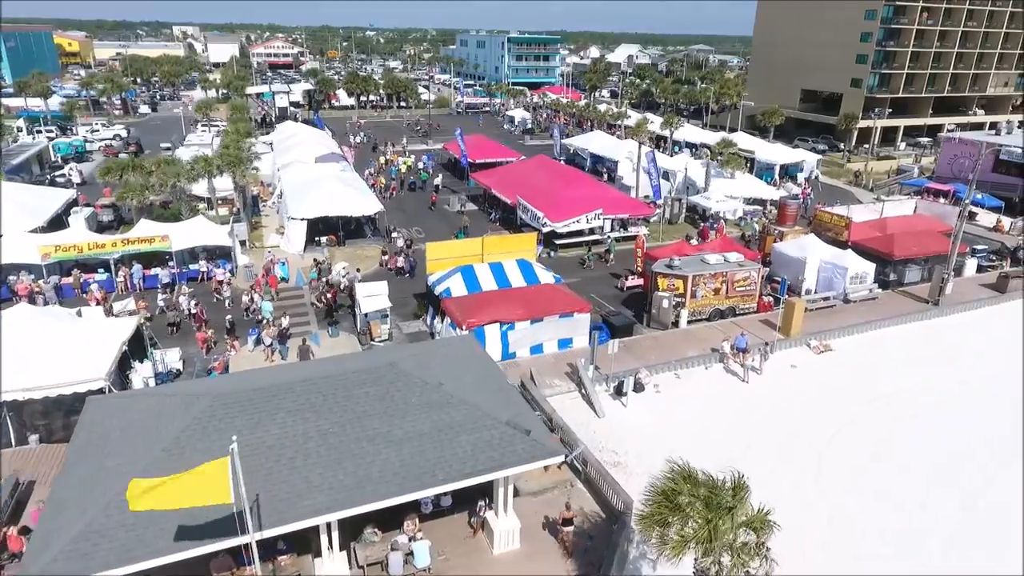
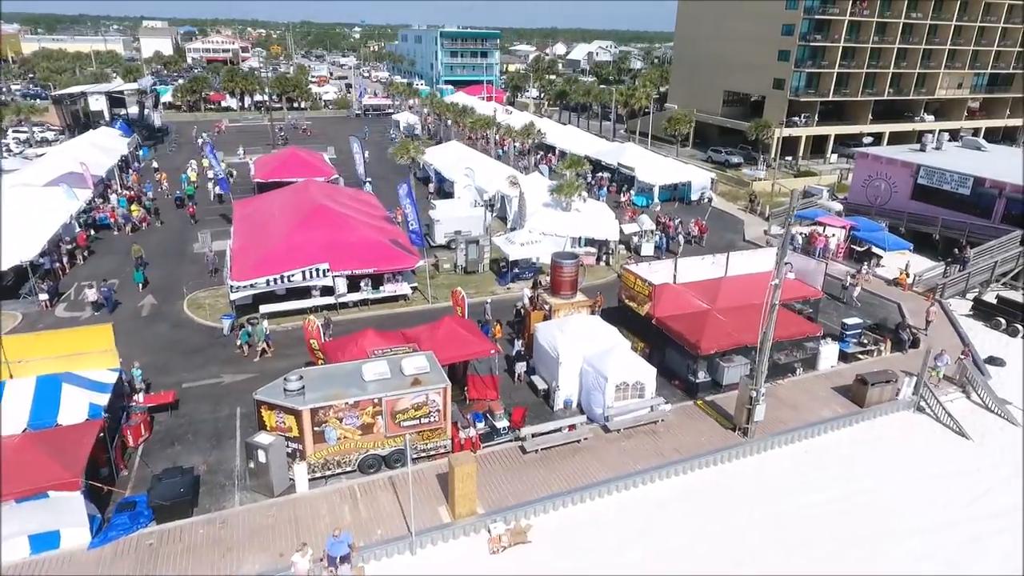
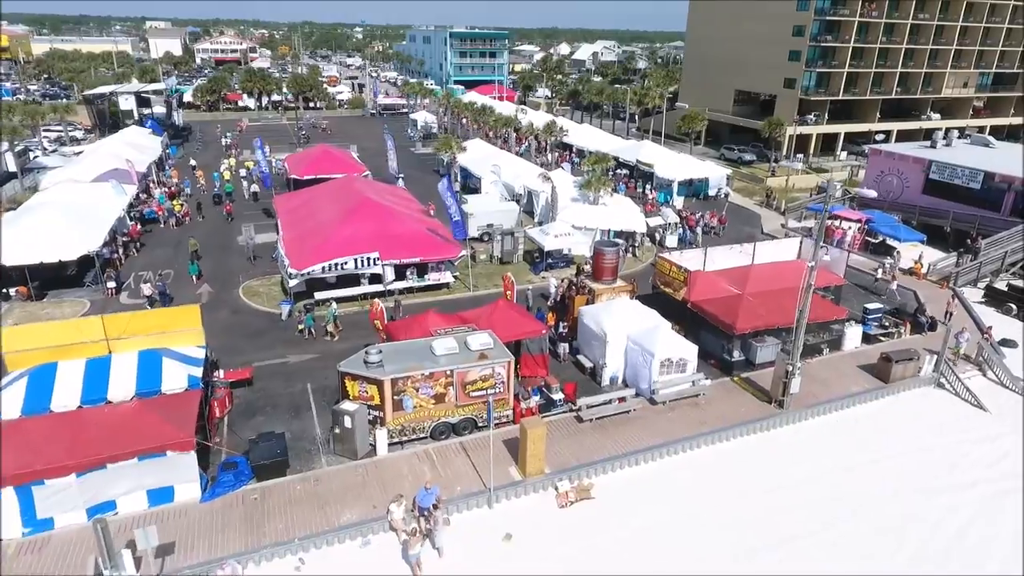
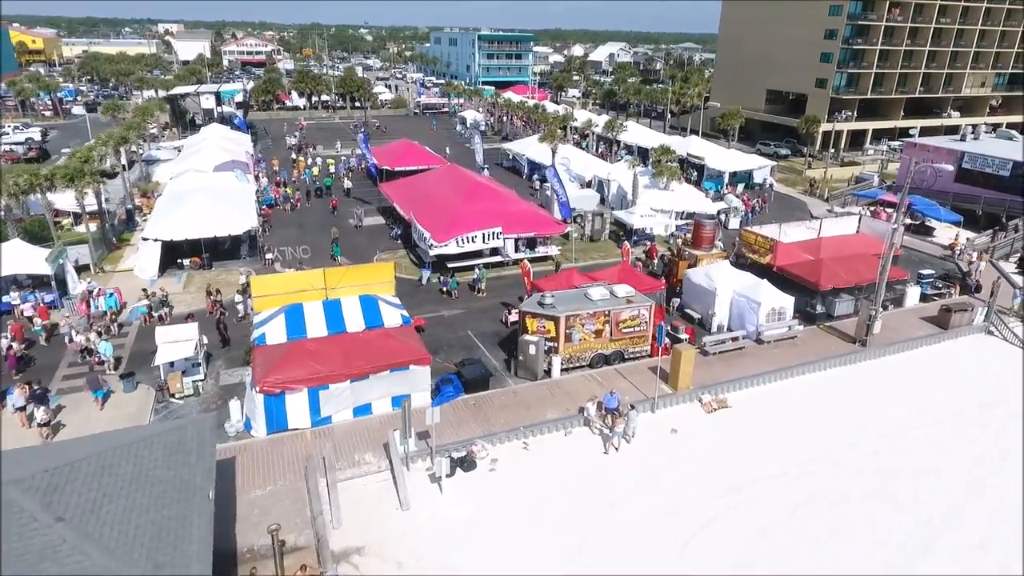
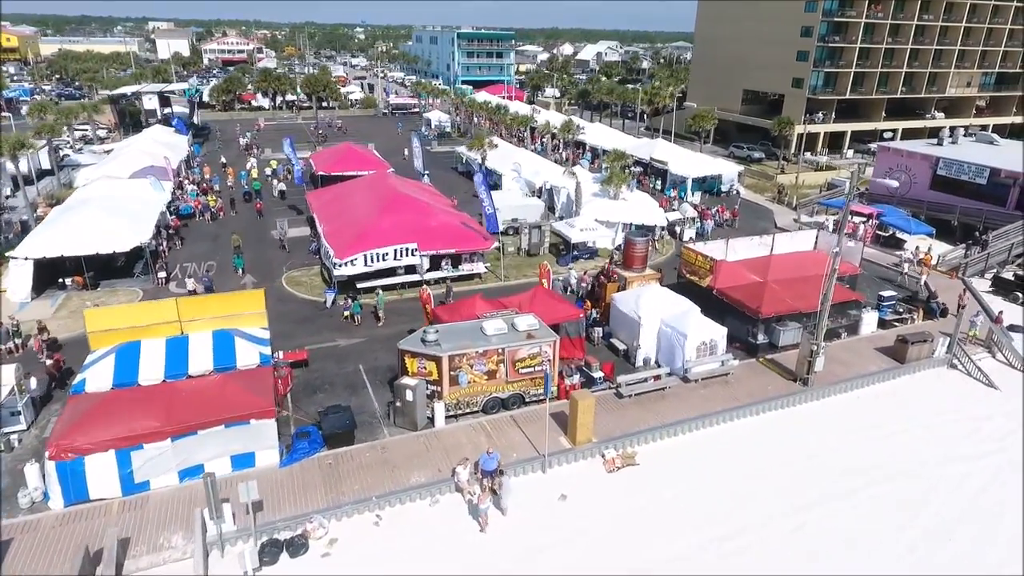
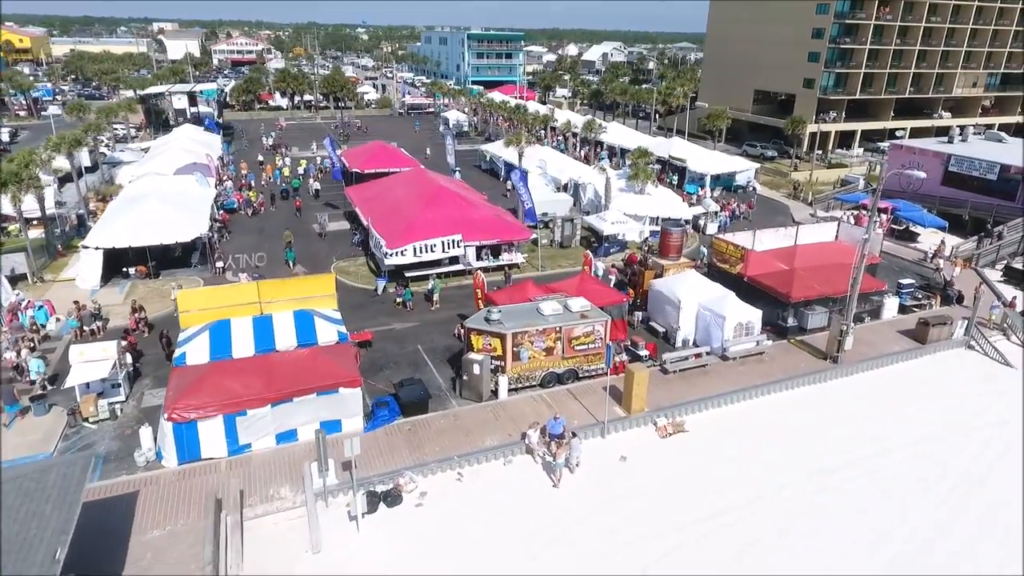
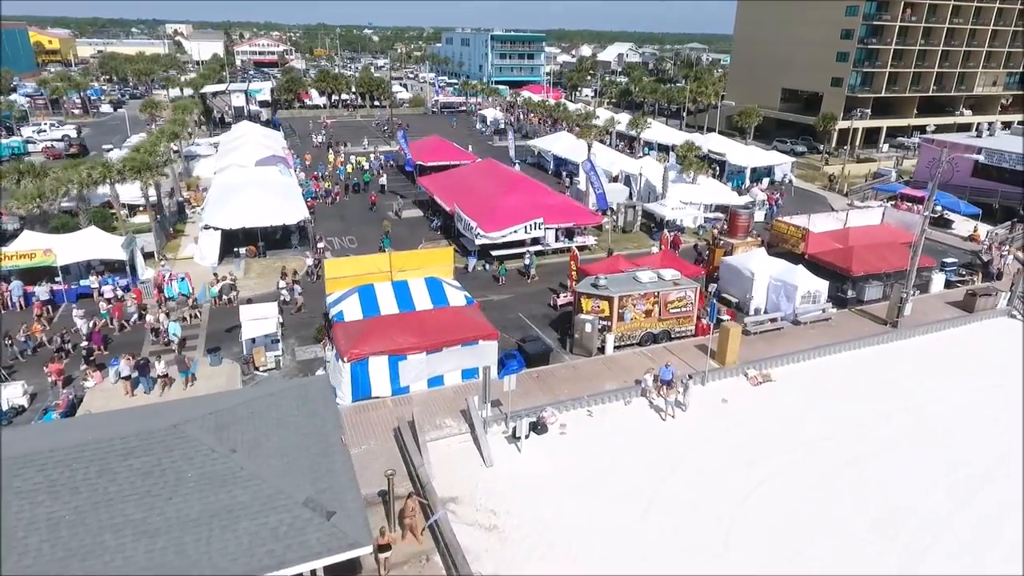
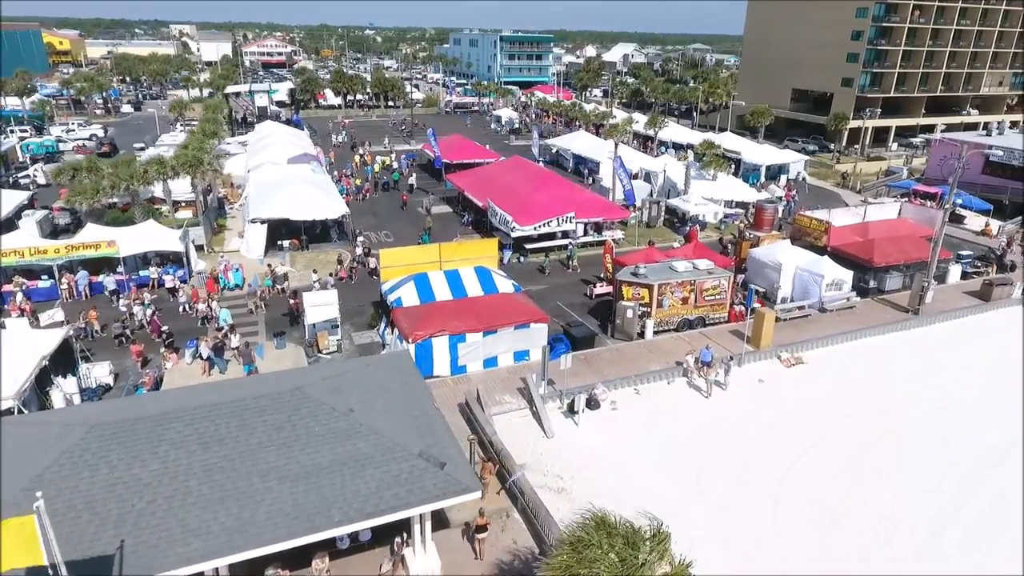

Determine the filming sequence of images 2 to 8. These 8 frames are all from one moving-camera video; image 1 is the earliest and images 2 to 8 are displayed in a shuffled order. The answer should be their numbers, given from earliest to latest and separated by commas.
8, 7, 4, 6, 5, 3, 2
